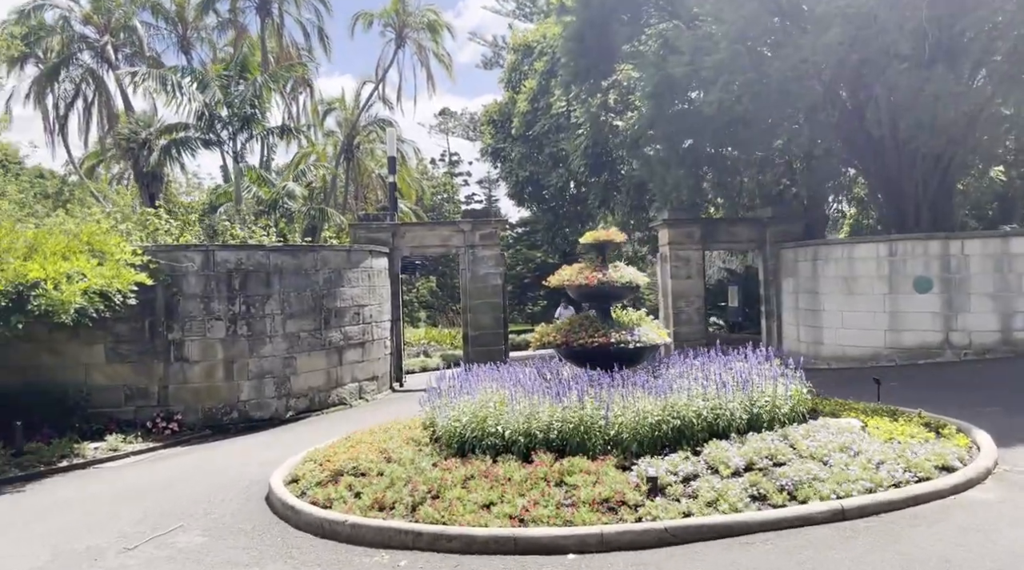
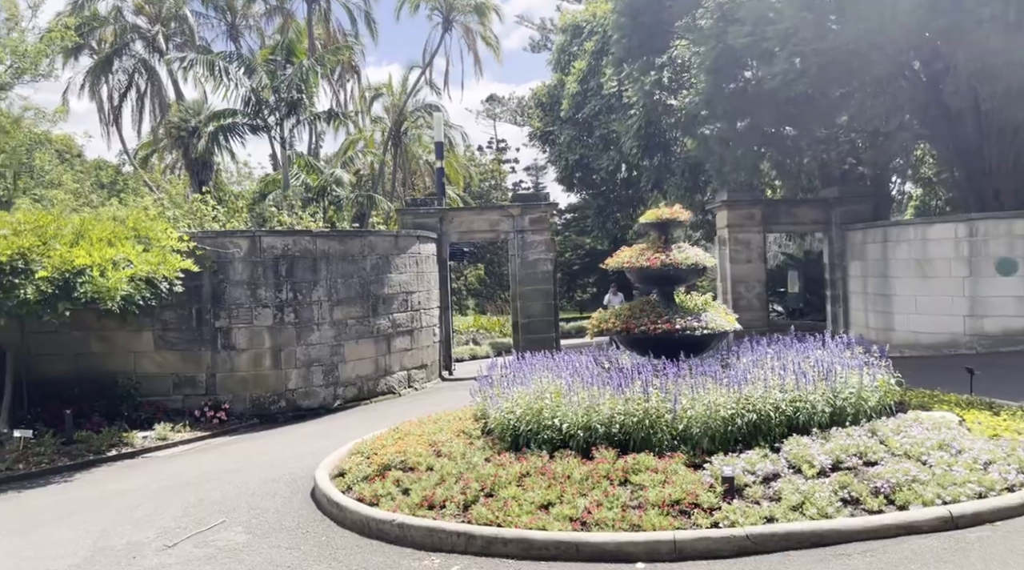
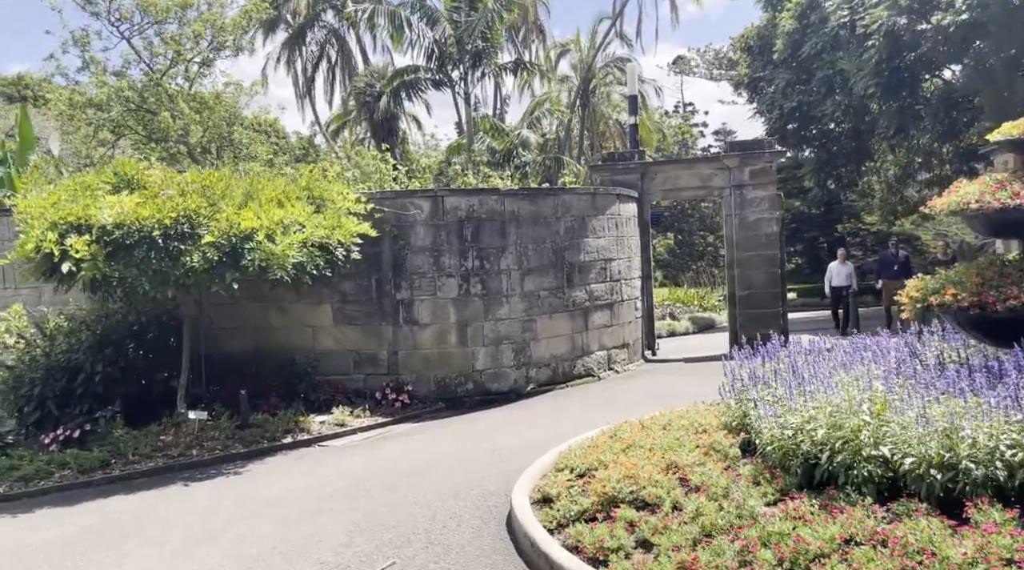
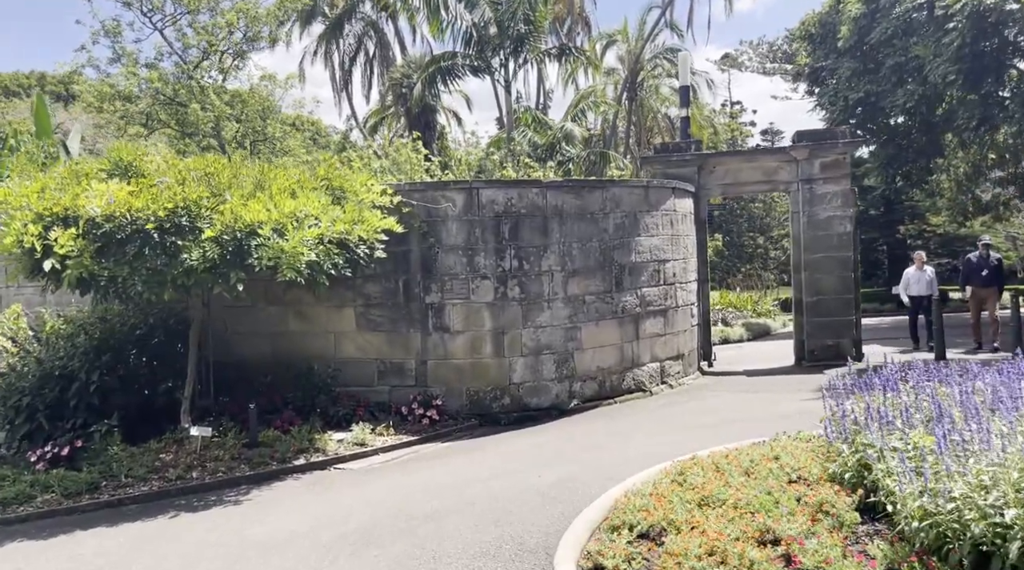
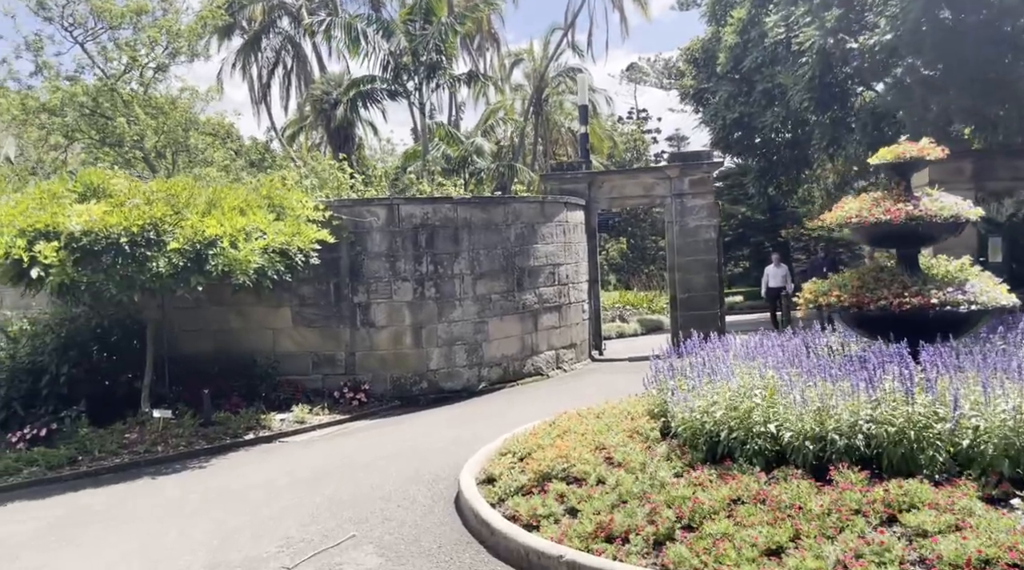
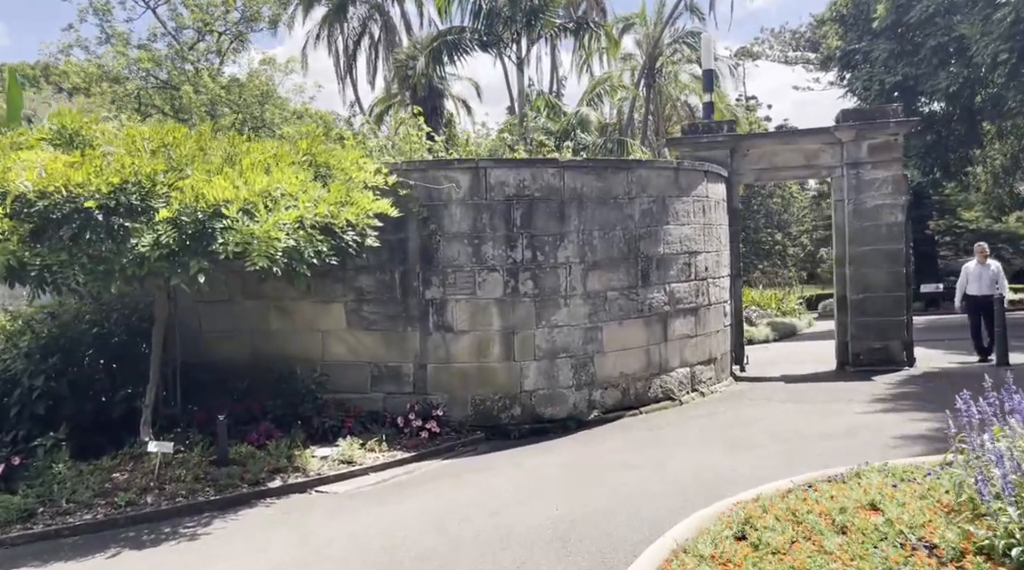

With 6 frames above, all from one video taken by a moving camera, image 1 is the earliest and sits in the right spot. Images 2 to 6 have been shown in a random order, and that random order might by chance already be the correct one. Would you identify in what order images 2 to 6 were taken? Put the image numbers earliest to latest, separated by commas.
2, 5, 3, 4, 6
